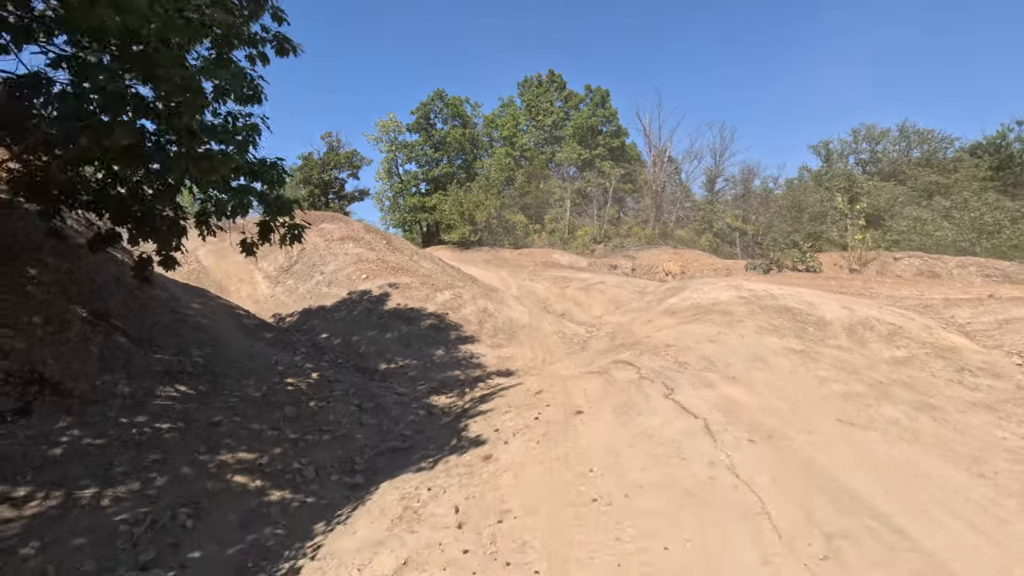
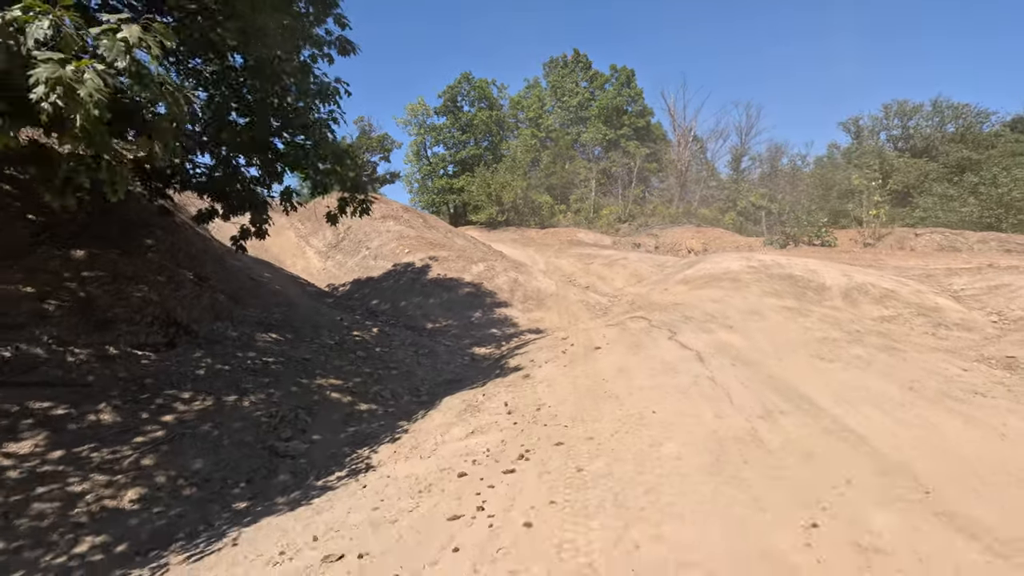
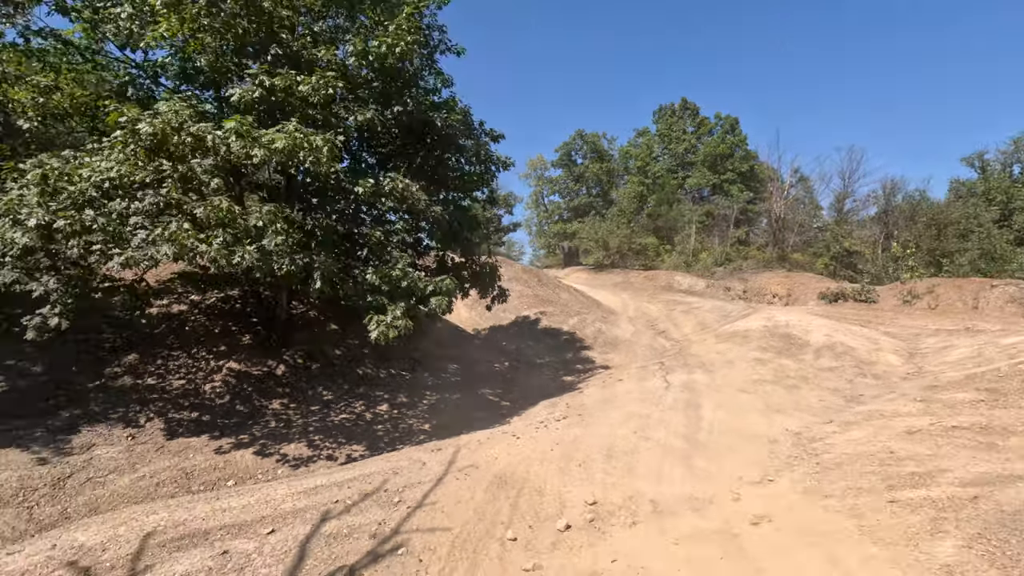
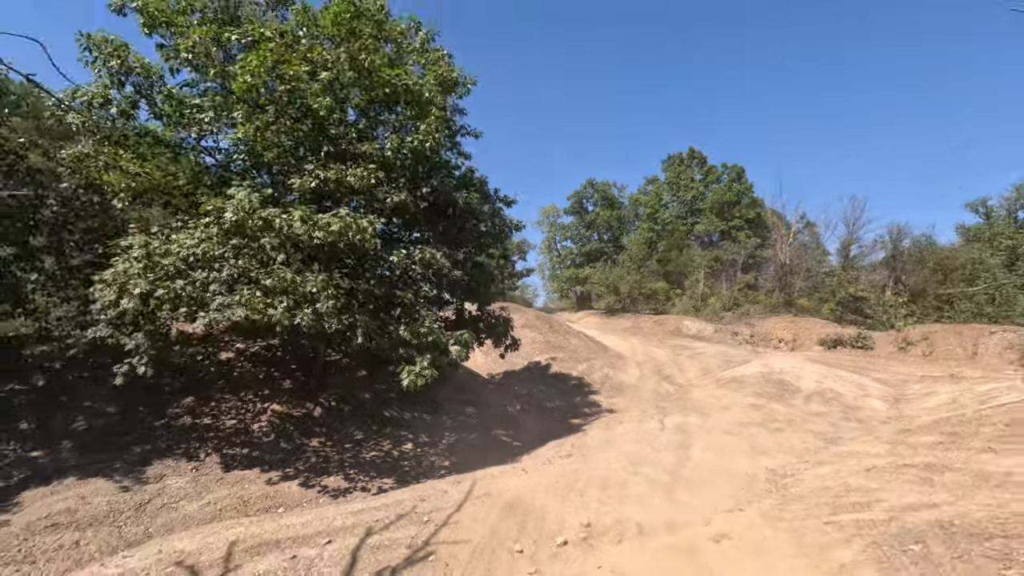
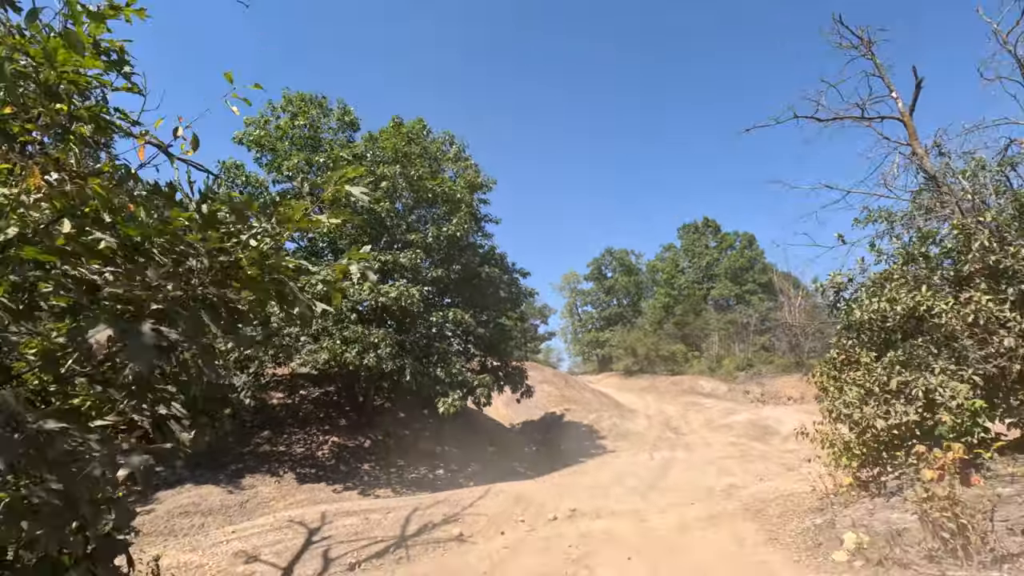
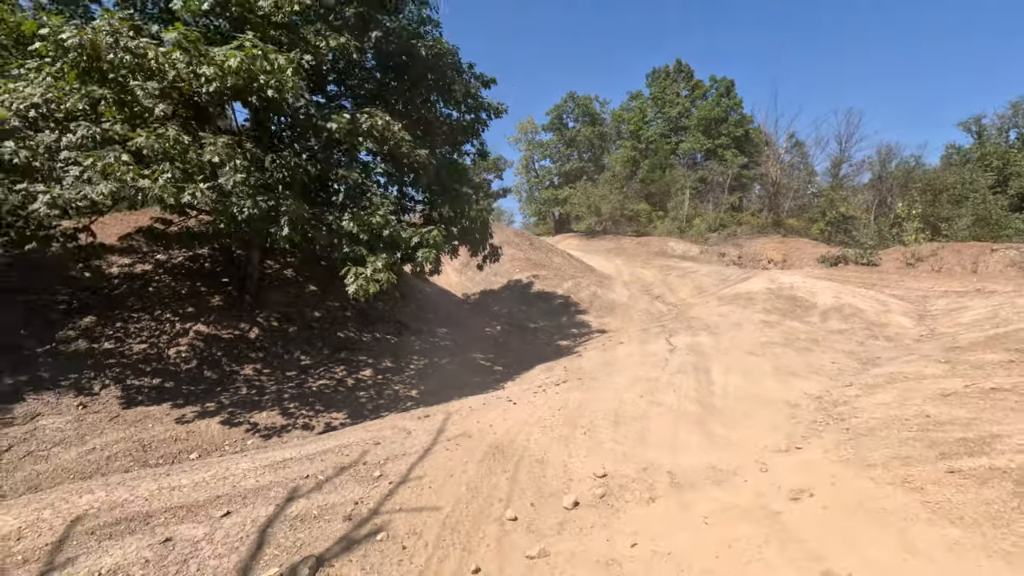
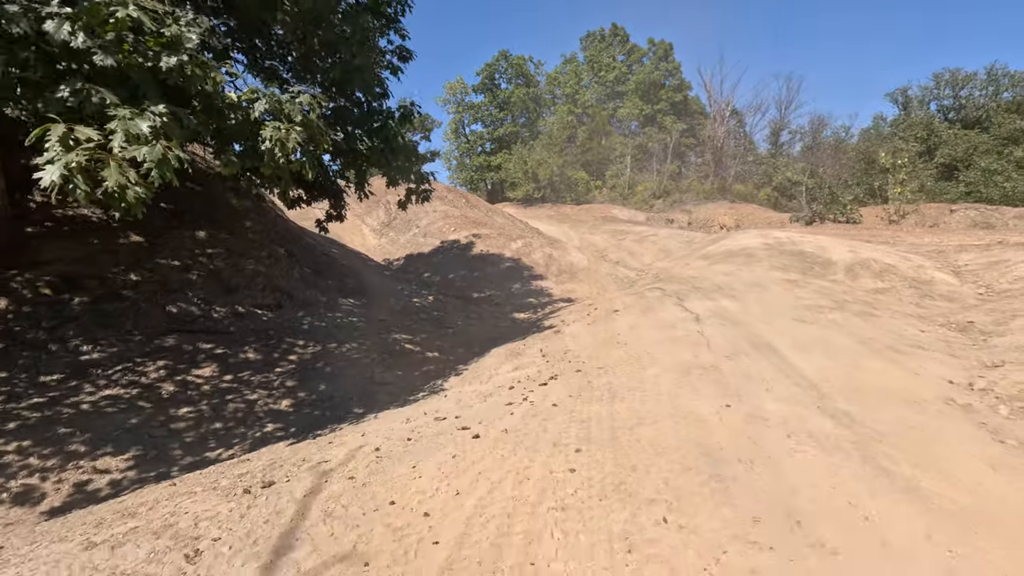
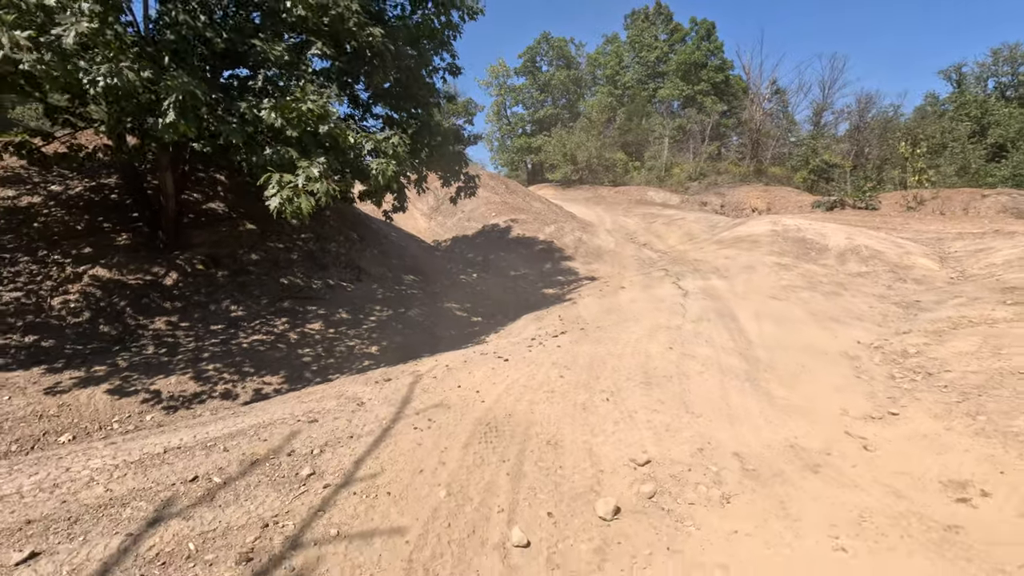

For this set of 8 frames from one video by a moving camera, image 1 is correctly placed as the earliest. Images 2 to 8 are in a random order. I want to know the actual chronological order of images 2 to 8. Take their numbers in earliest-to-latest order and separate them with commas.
2, 7, 8, 6, 3, 4, 5
